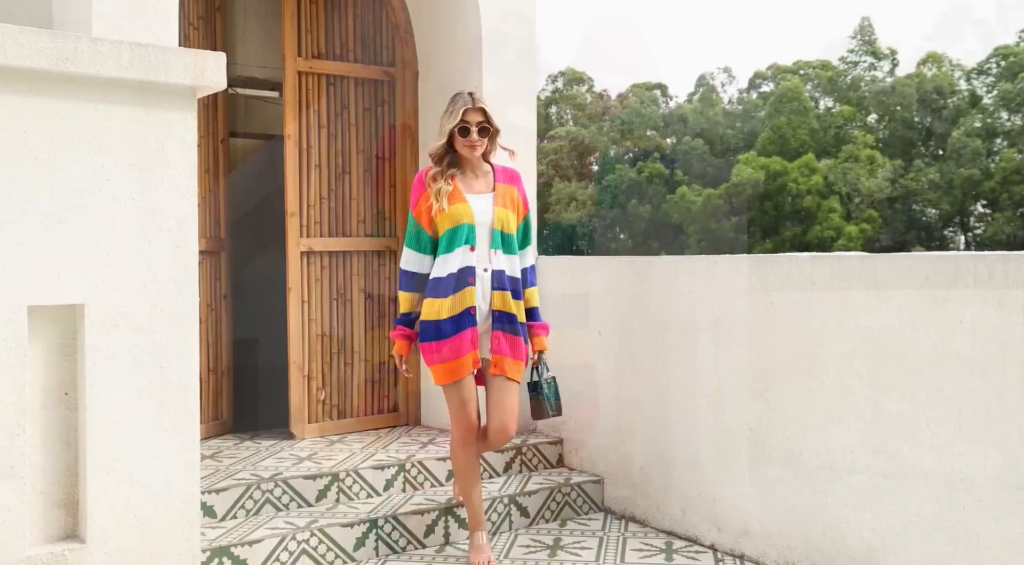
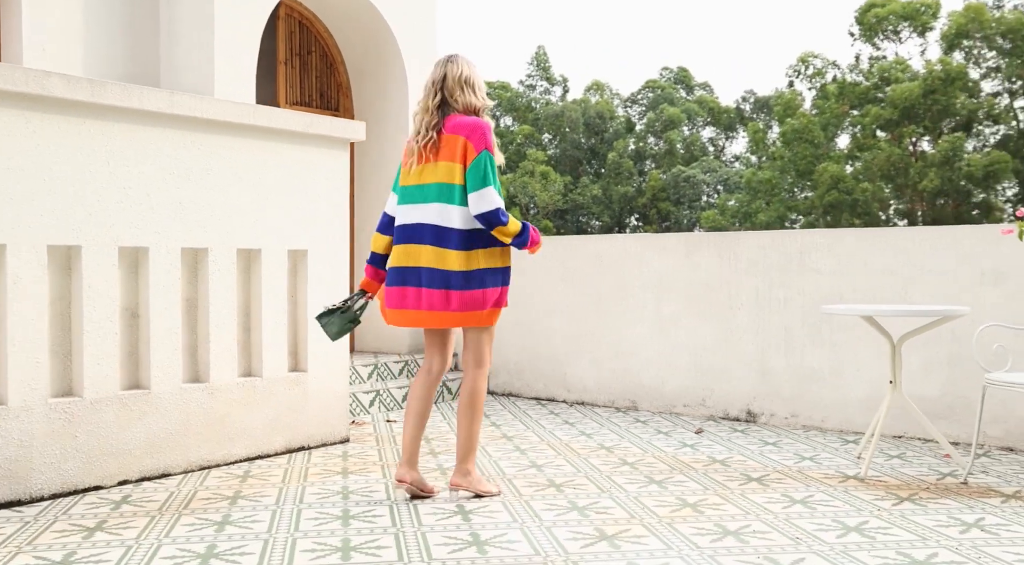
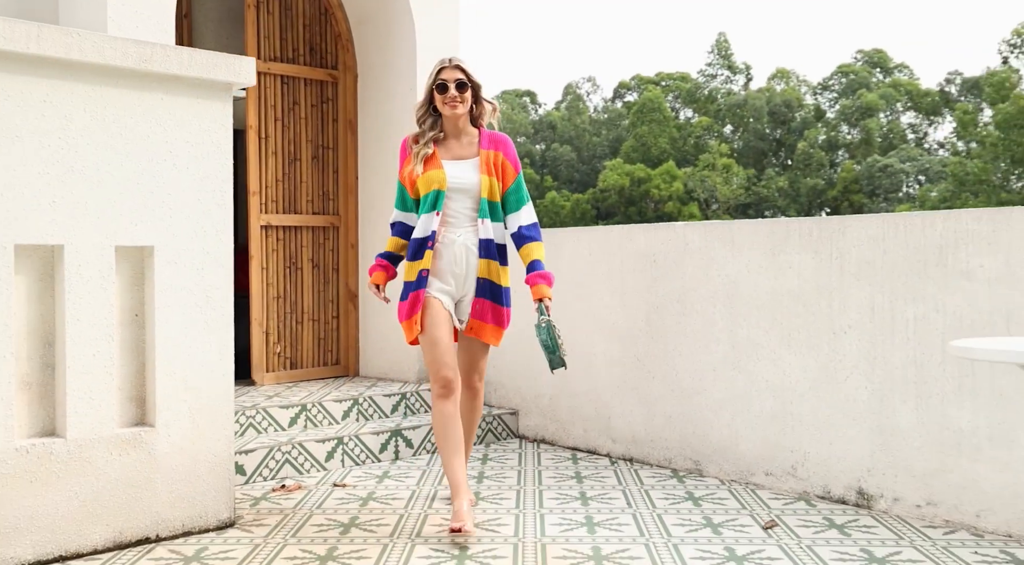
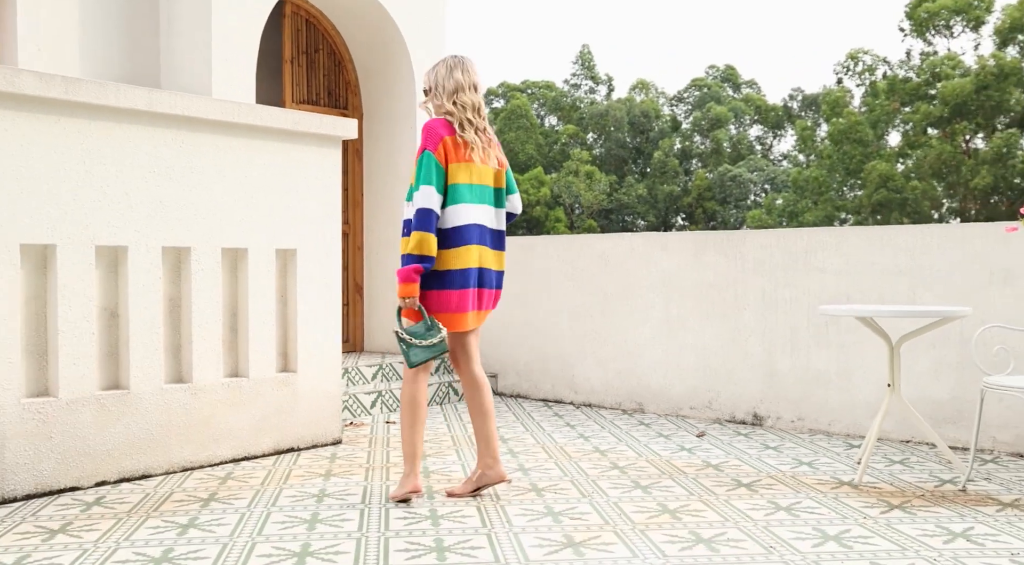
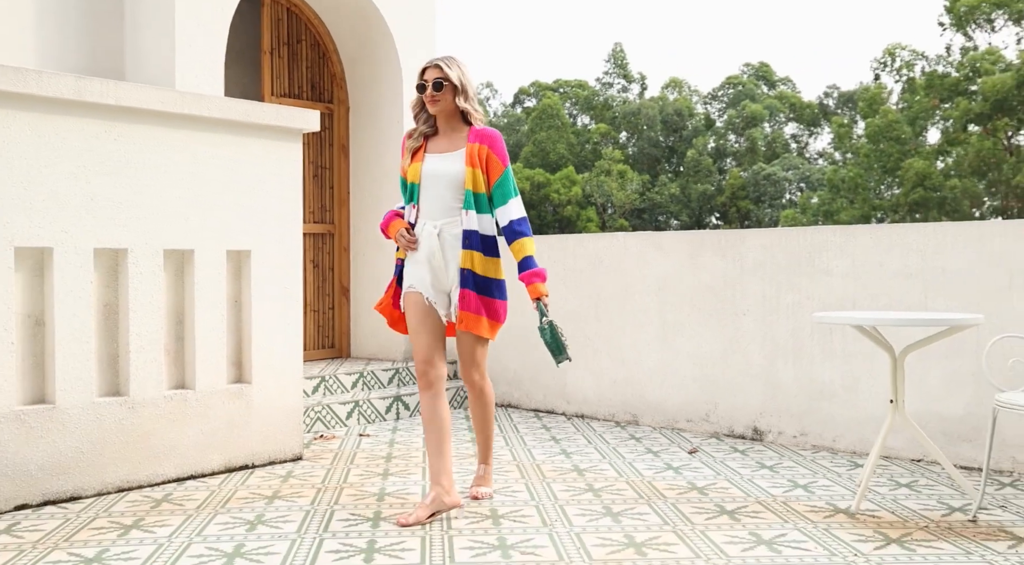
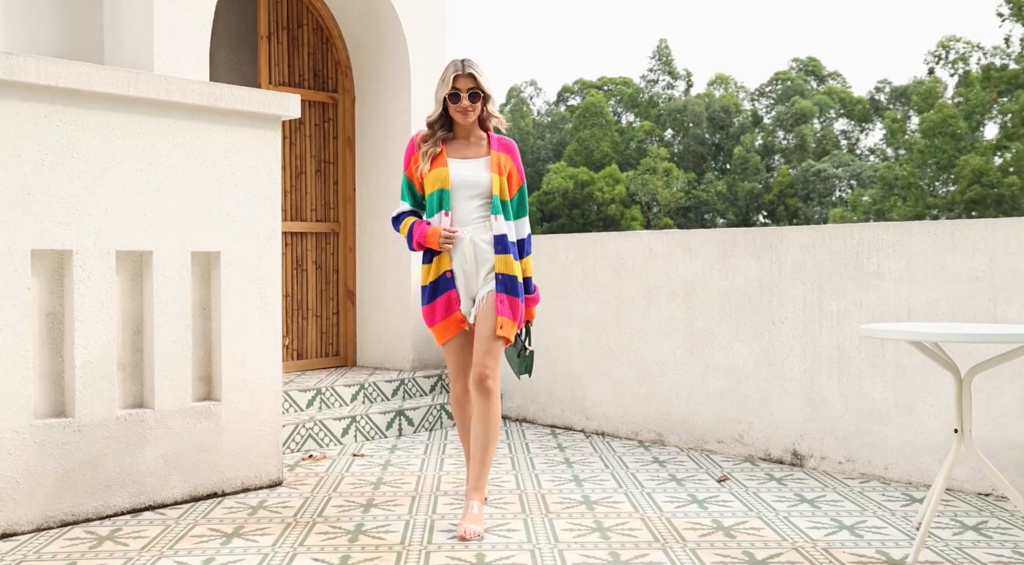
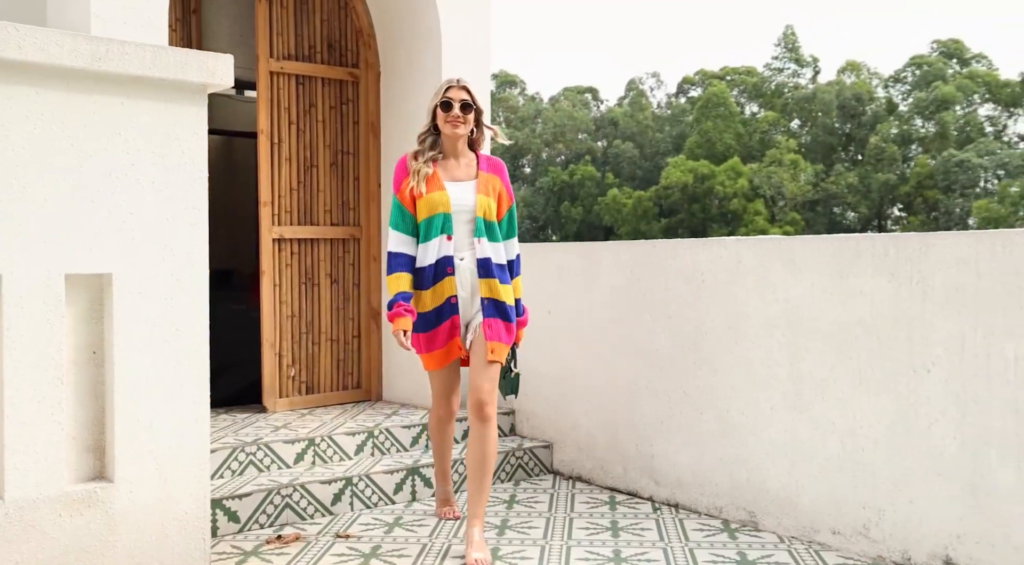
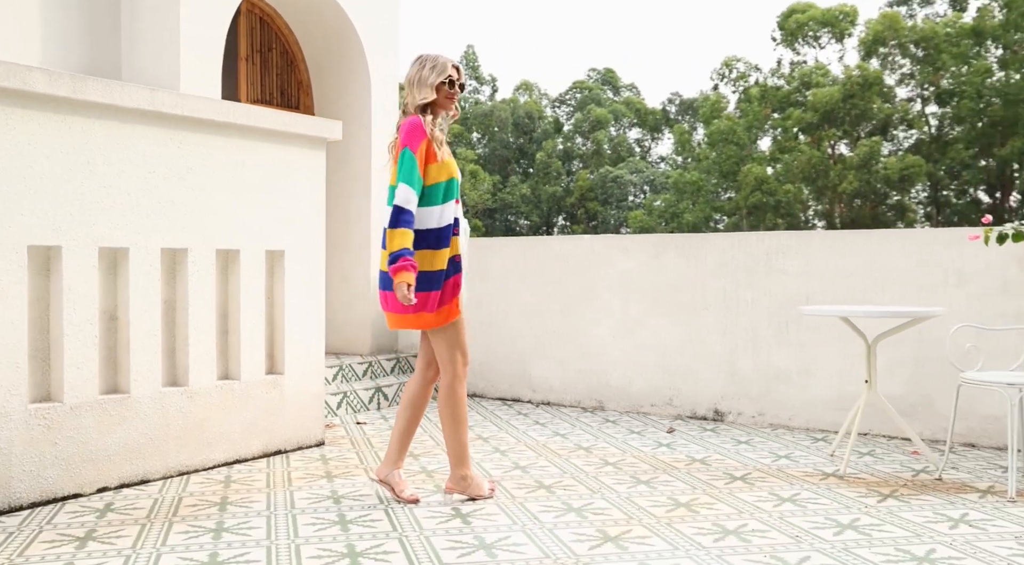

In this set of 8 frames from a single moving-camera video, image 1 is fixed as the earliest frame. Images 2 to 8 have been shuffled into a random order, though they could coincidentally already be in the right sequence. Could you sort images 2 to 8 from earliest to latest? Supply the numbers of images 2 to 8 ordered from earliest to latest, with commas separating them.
7, 3, 6, 5, 4, 2, 8
